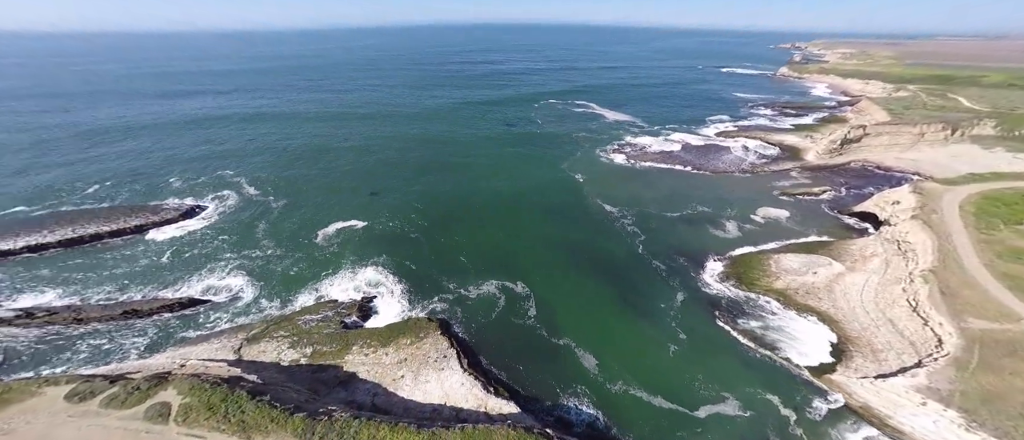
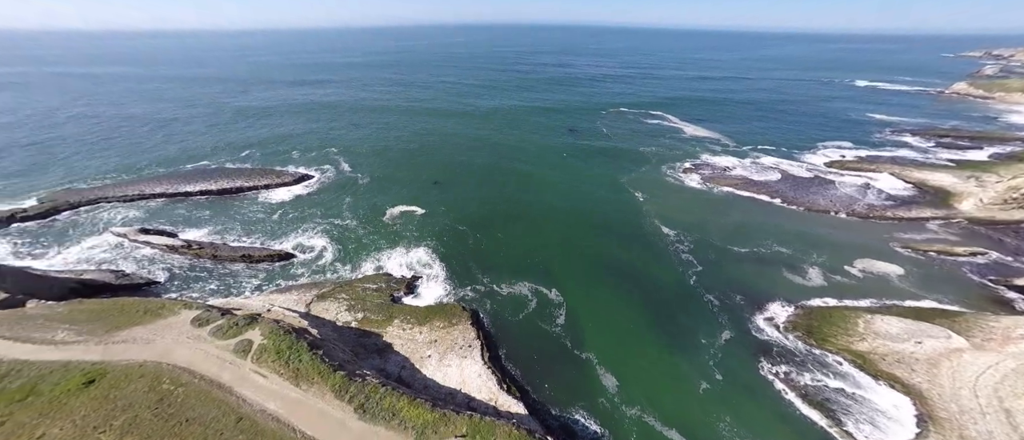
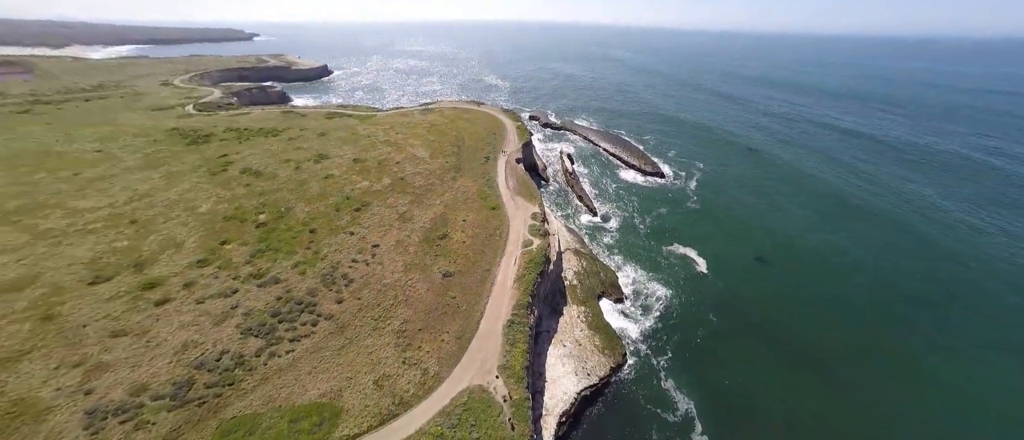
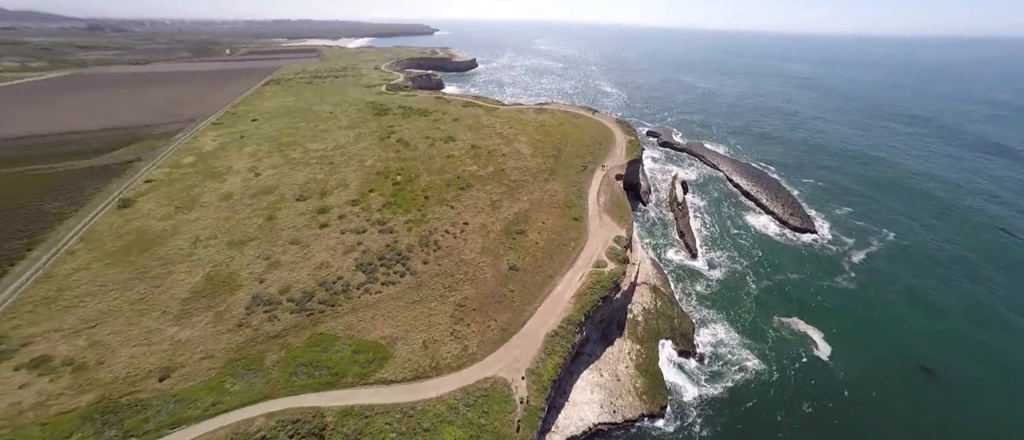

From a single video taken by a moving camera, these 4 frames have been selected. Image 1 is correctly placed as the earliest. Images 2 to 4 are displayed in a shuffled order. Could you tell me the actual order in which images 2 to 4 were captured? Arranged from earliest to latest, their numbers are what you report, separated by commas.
2, 3, 4
